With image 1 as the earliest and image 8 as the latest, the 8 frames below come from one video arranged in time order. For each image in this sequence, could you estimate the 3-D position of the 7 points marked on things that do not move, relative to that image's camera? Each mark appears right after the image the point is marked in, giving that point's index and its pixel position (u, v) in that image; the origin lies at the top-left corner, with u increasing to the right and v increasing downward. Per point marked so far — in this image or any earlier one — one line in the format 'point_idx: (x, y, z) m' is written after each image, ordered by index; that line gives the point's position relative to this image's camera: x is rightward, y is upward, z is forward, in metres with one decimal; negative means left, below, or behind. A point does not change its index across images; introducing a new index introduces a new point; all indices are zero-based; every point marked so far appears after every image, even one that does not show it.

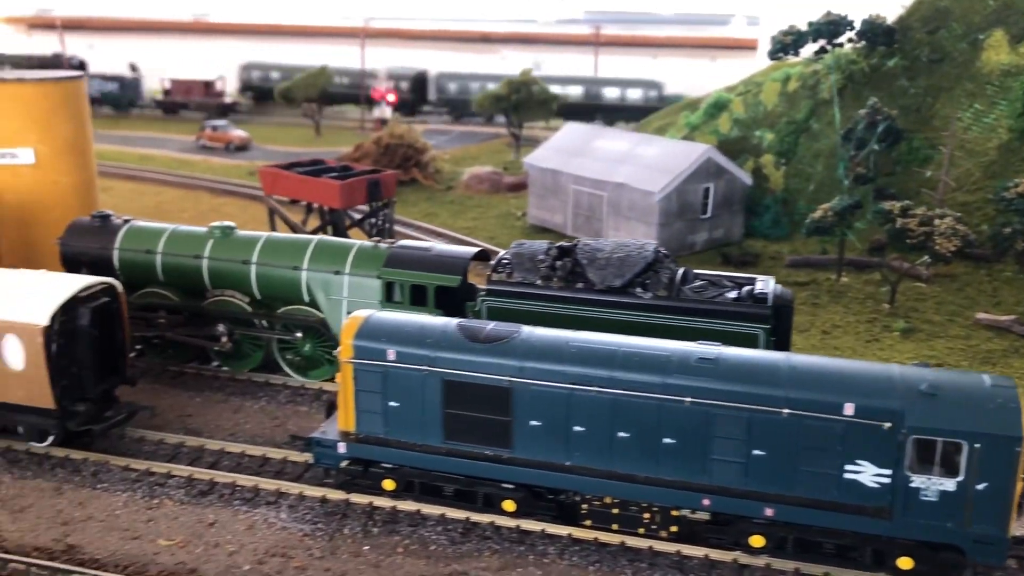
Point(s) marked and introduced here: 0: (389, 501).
0: (-0.9, -1.5, +6.8) m
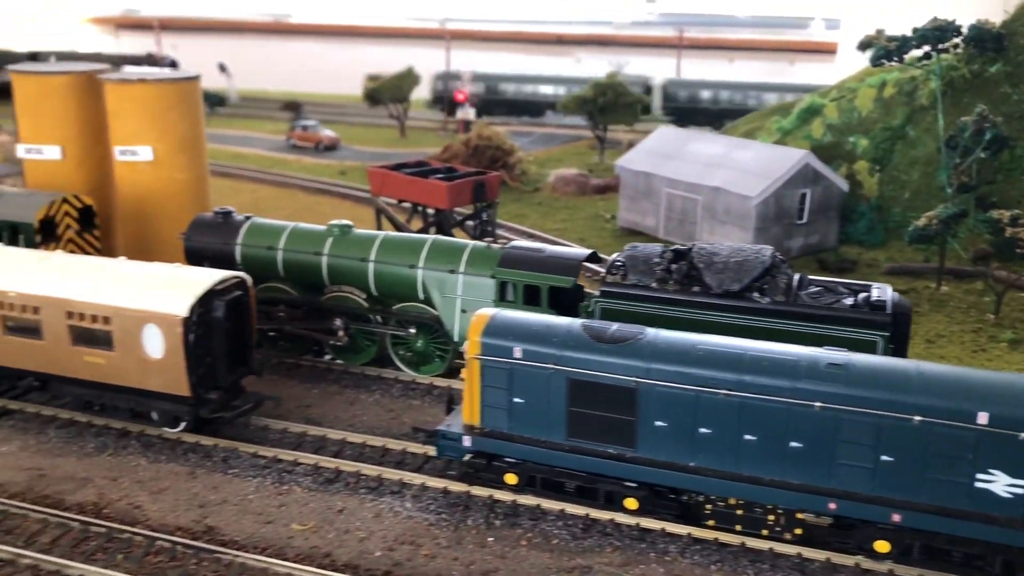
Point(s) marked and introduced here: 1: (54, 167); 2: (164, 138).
0: (0.0, -1.5, +7.0) m
1: (-5.8, +1.5, +12.0) m
2: (-4.2, +1.8, +11.6) m
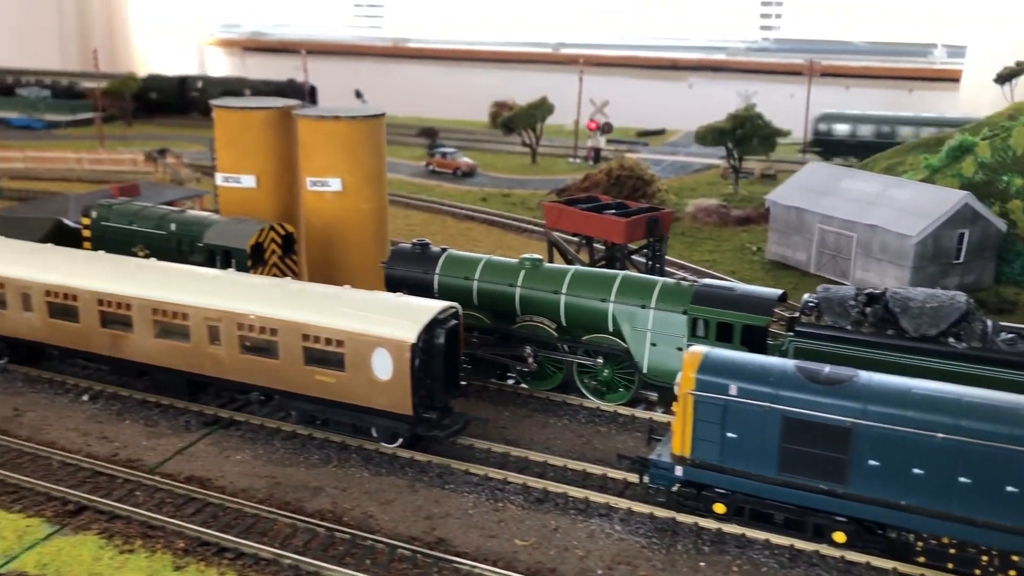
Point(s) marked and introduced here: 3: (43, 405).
0: (+1.6, -1.8, +7.4) m
1: (-3.6, +1.3, +13.0) m
2: (-2.1, +1.5, +12.4) m
3: (-4.8, -1.2, +9.7) m
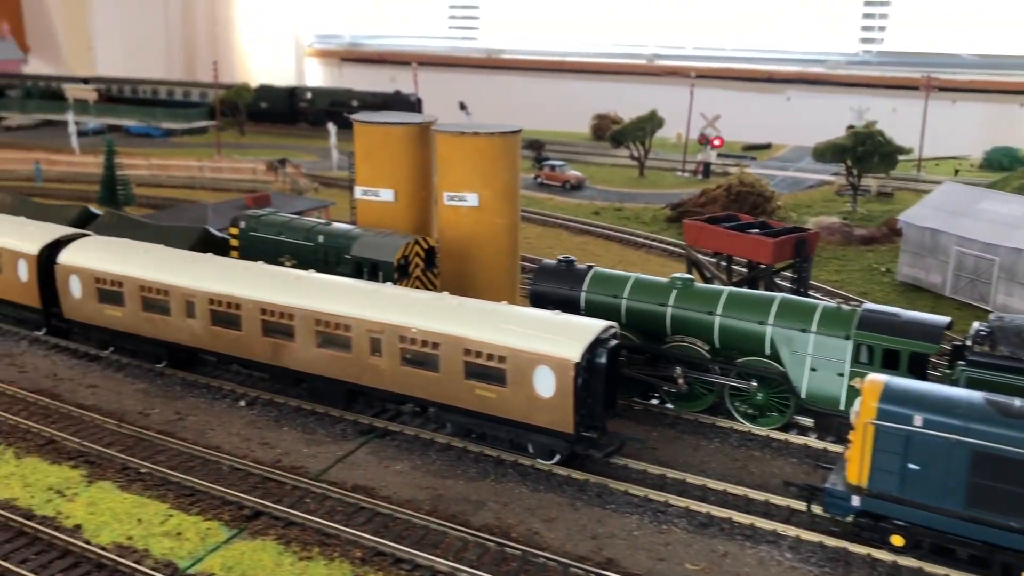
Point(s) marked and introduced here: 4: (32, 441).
0: (+2.9, -2.0, +7.2) m
1: (-1.8, +1.1, +13.2) m
2: (-0.3, +1.4, +12.6) m
3: (-3.3, -1.3, +10.0) m
4: (-4.6, -1.5, +9.2) m
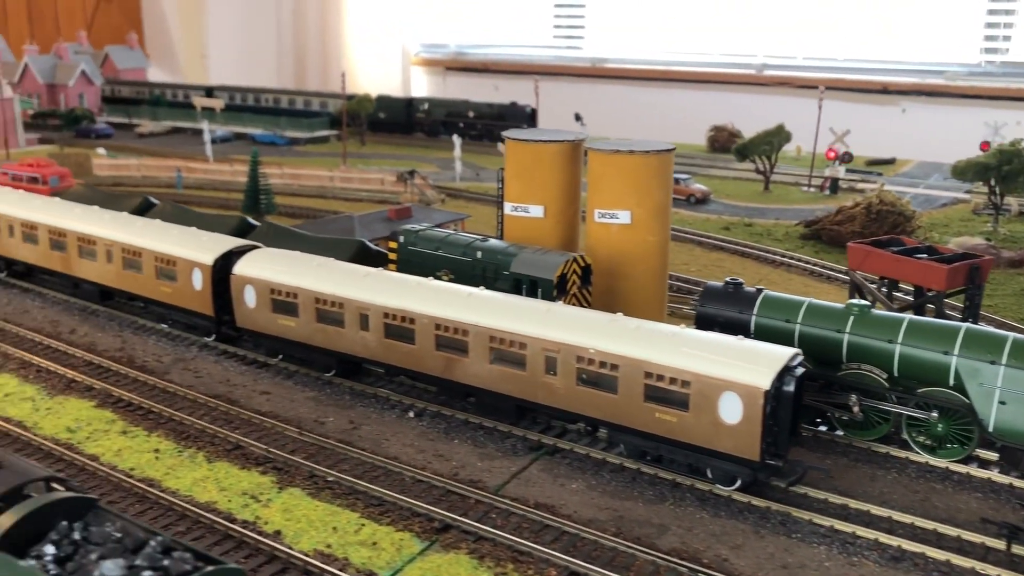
0: (+4.4, -2.3, +7.0) m
1: (+0.3, +0.9, +13.4) m
2: (+1.7, +1.1, +12.6) m
3: (-1.5, -1.4, +10.3) m
4: (-2.9, -1.6, +9.6) m
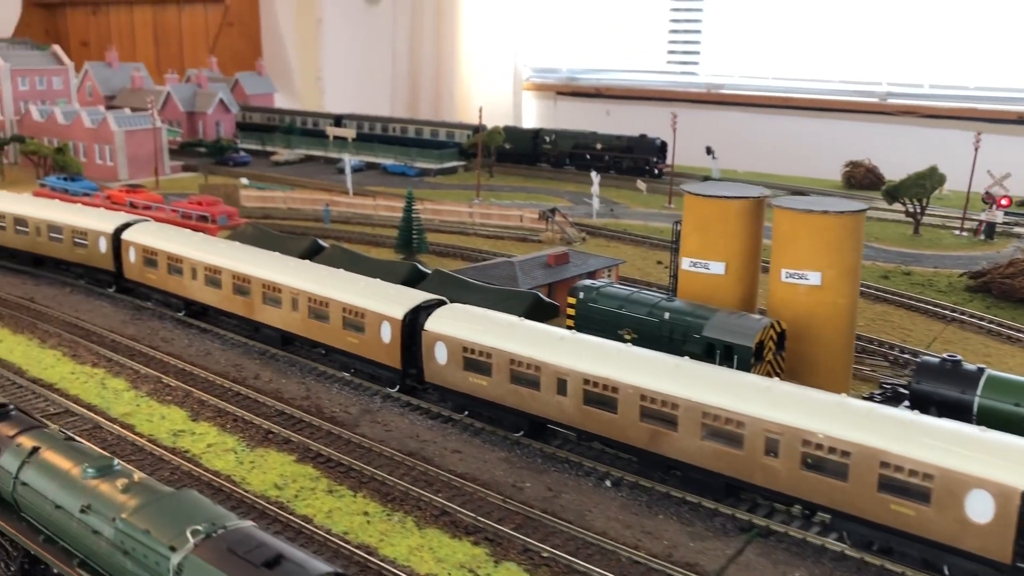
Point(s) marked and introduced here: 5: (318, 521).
0: (+6.2, -3.1, +6.4) m
1: (+2.8, +0.1, +13.1) m
2: (+4.2, +0.3, +12.2) m
3: (+0.6, -2.1, +10.2) m
4: (-0.9, -2.3, +9.6) m
5: (-1.9, -2.3, +9.4) m
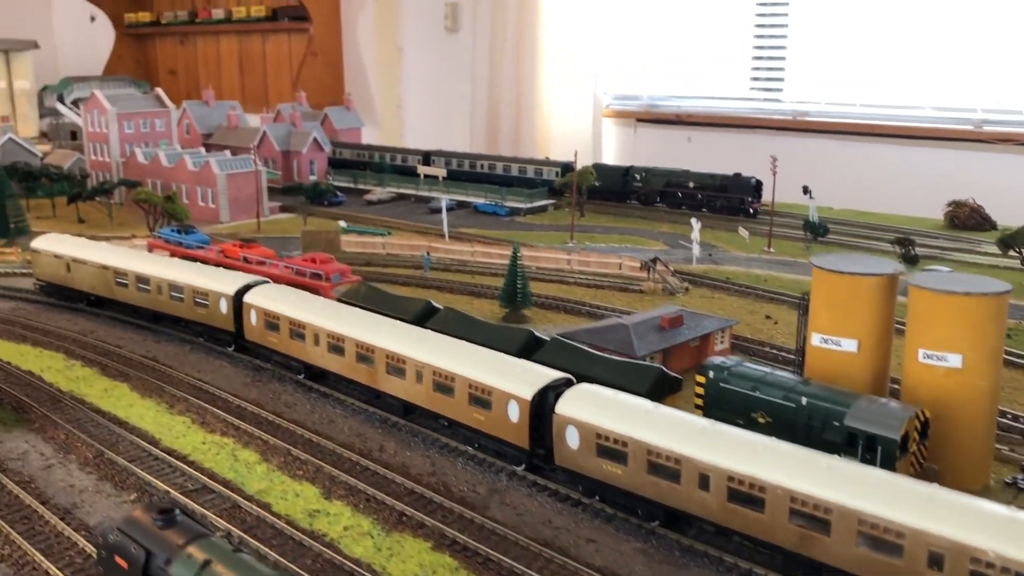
0: (+7.4, -4.1, +5.8) m
1: (+4.5, -1.0, +12.8) m
2: (+5.8, -0.7, +11.8) m
3: (+2.1, -3.1, +10.0) m
4: (+0.6, -3.2, +9.5) m
5: (-0.5, -3.3, +9.4) m
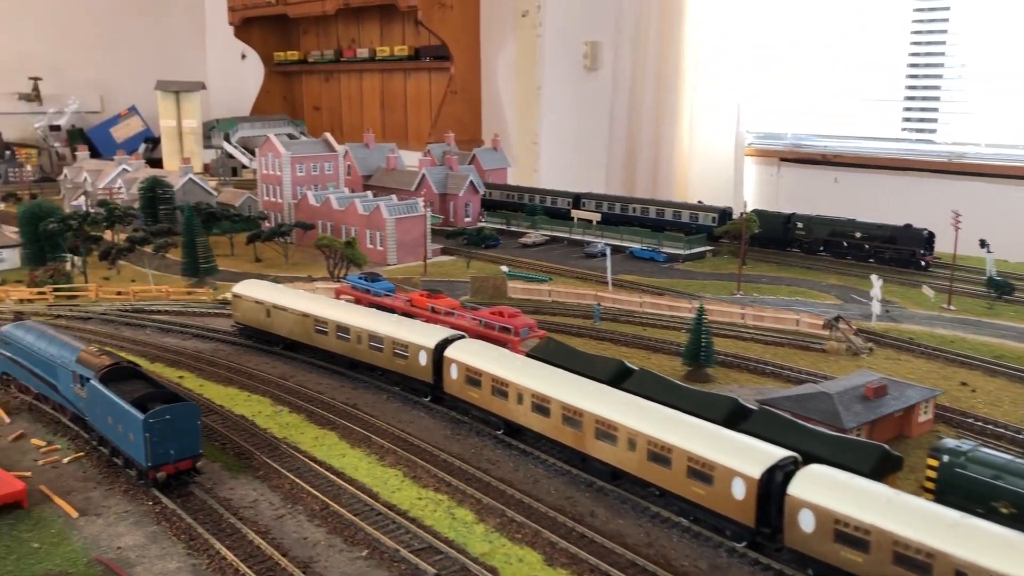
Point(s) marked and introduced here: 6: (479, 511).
0: (+9.3, -5.0, +4.8) m
1: (+7.4, -2.0, +12.2) m
2: (+8.6, -1.8, +11.1) m
3: (+4.7, -4.1, +9.6) m
4: (+3.1, -4.1, +9.3) m
5: (+2.0, -4.1, +9.3) m
6: (-0.5, -3.2, +13.4) m
